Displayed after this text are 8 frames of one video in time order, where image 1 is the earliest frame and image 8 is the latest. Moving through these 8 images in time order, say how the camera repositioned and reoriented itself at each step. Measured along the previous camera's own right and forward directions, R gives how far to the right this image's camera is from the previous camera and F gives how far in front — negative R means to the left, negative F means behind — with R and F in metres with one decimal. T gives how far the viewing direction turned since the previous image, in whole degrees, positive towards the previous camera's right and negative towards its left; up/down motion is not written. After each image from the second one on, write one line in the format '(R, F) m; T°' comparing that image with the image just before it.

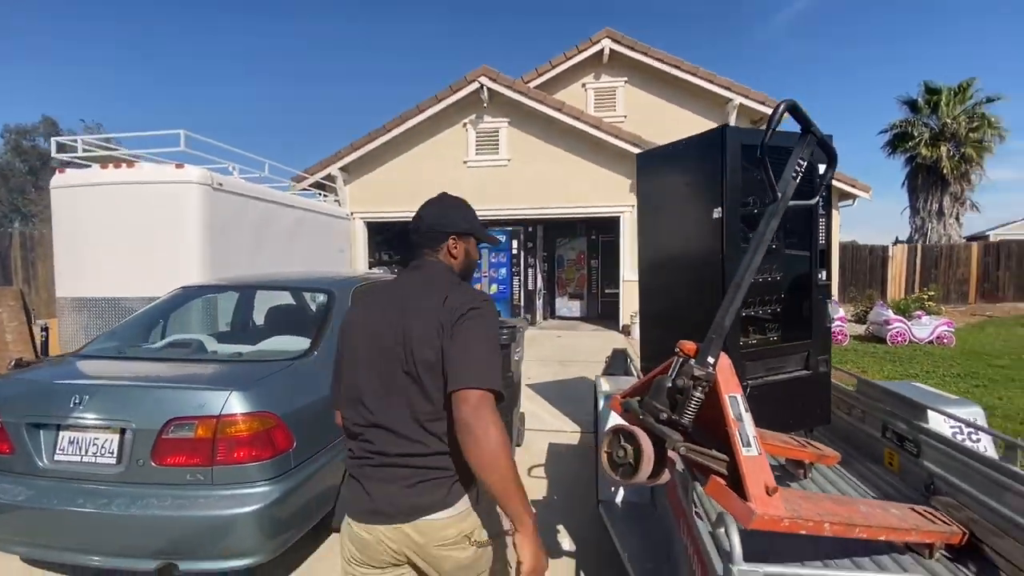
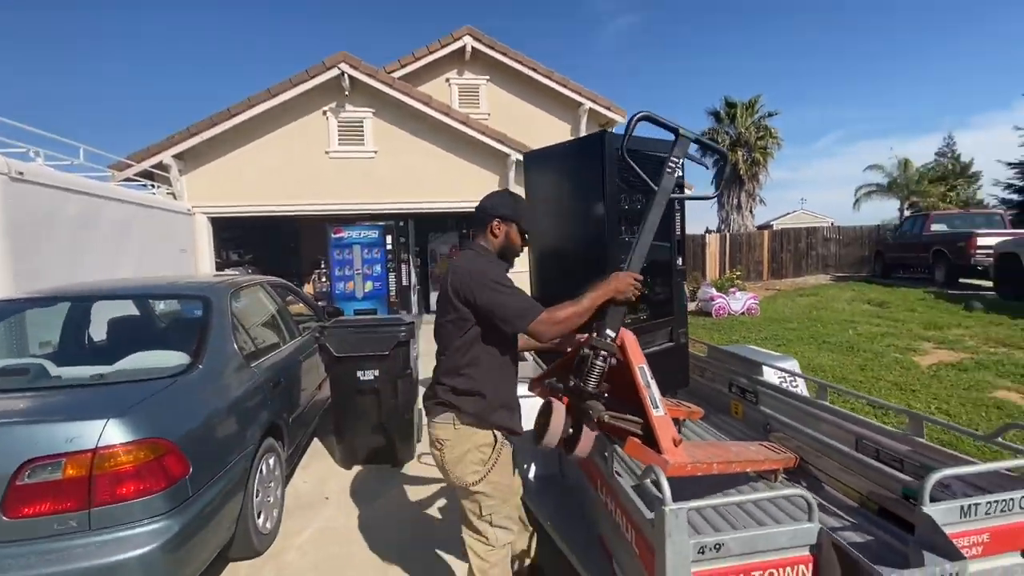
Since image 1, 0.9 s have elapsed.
(-0.3, 0.0) m; +16°
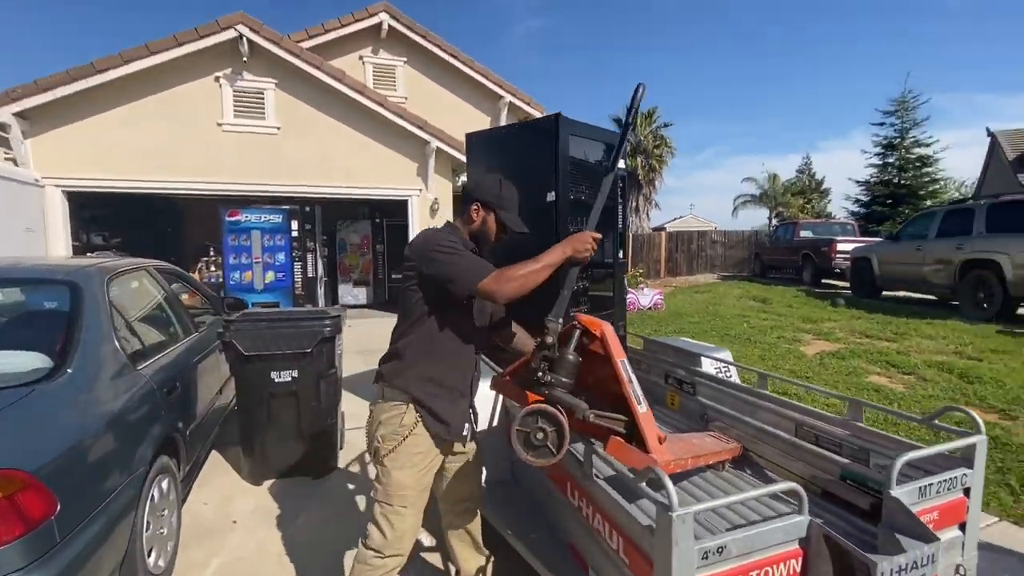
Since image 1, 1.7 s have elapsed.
(-0.2, +0.3) m; +11°
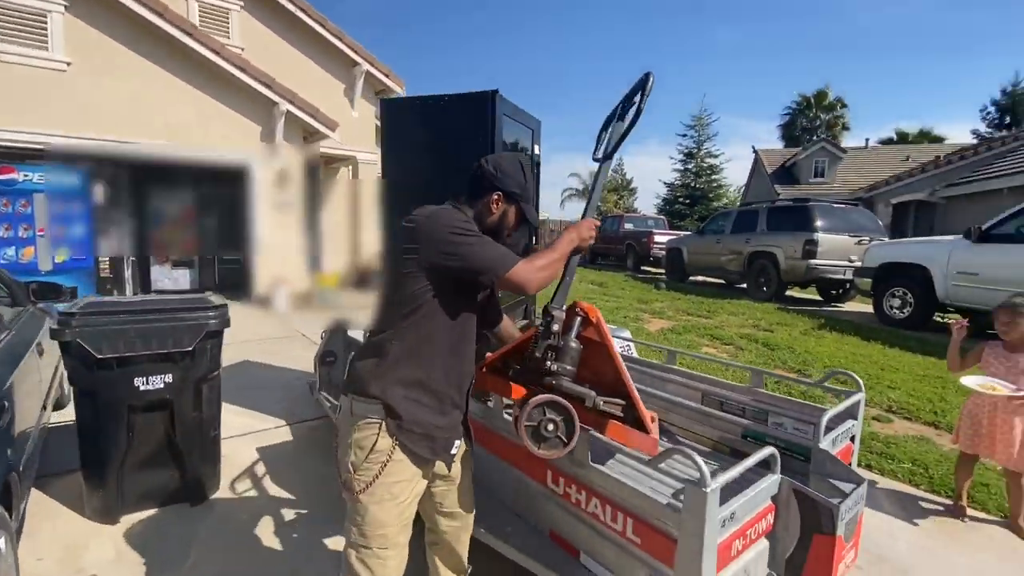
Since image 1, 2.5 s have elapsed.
(-0.6, +0.2) m; +20°
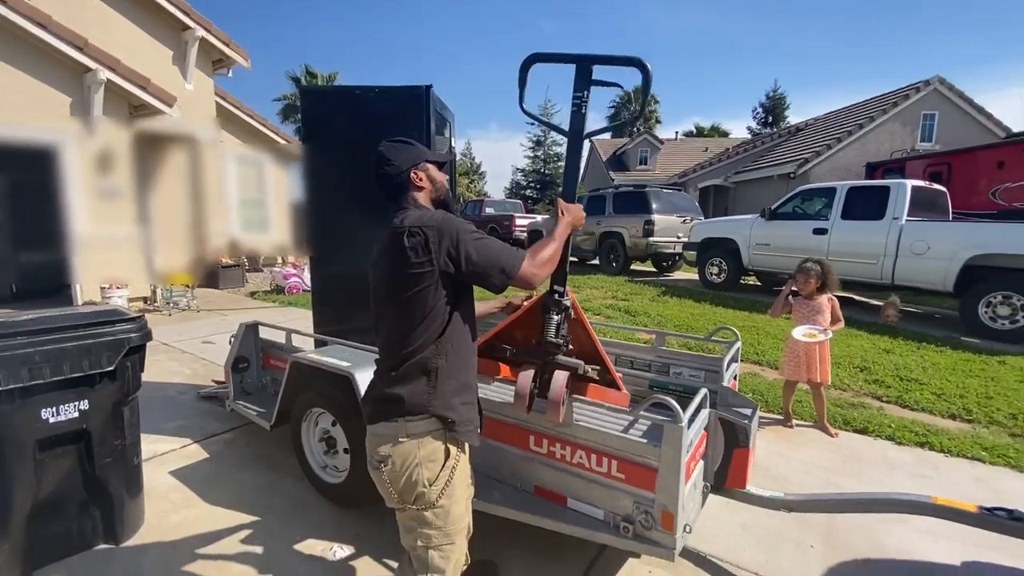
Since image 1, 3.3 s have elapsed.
(-0.6, -0.1) m; +18°
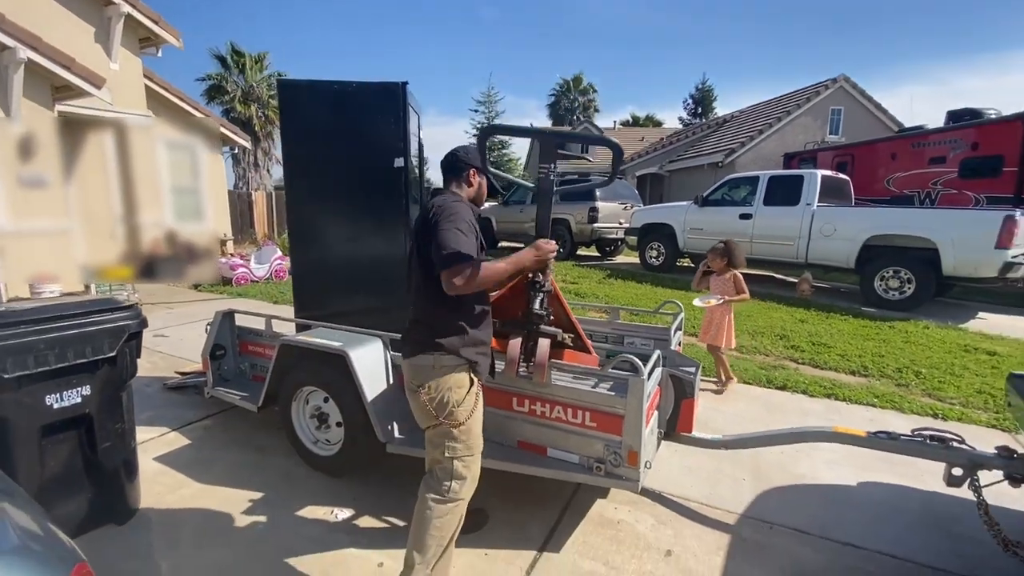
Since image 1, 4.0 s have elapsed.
(-0.2, -0.3) m; +7°
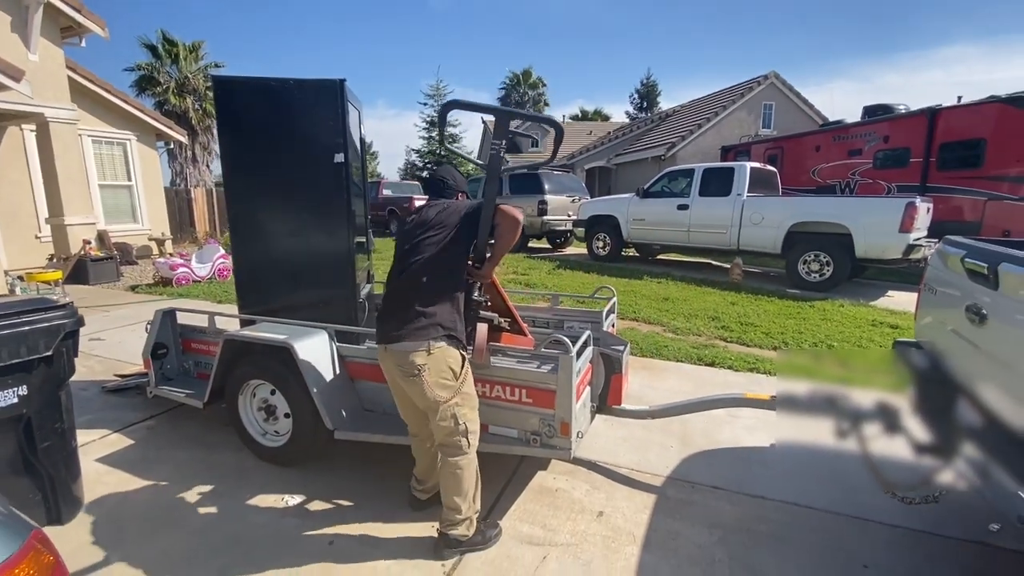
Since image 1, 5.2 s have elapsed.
(+0.1, -0.2) m; +5°
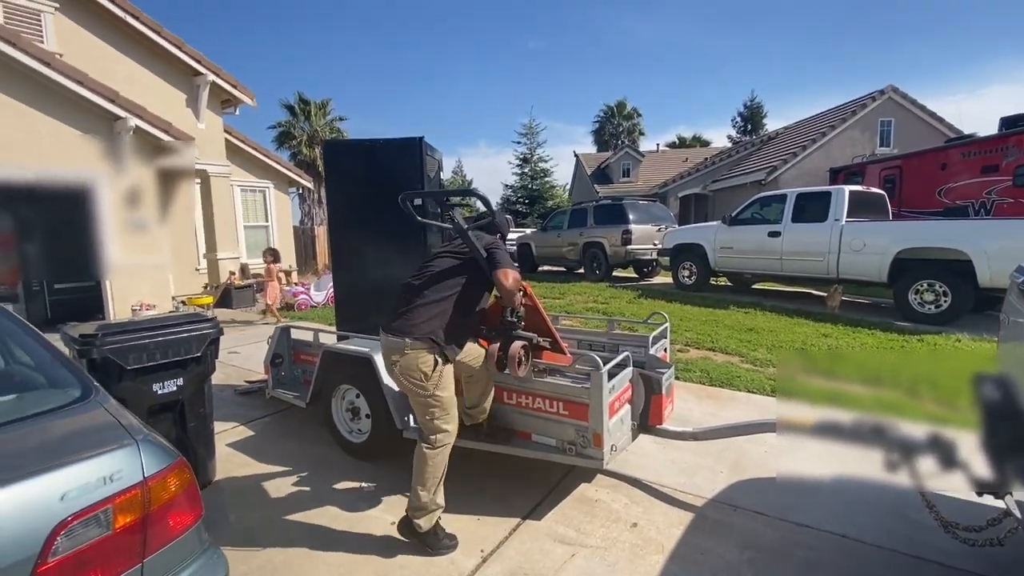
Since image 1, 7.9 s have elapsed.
(+0.4, -0.3) m; -11°
